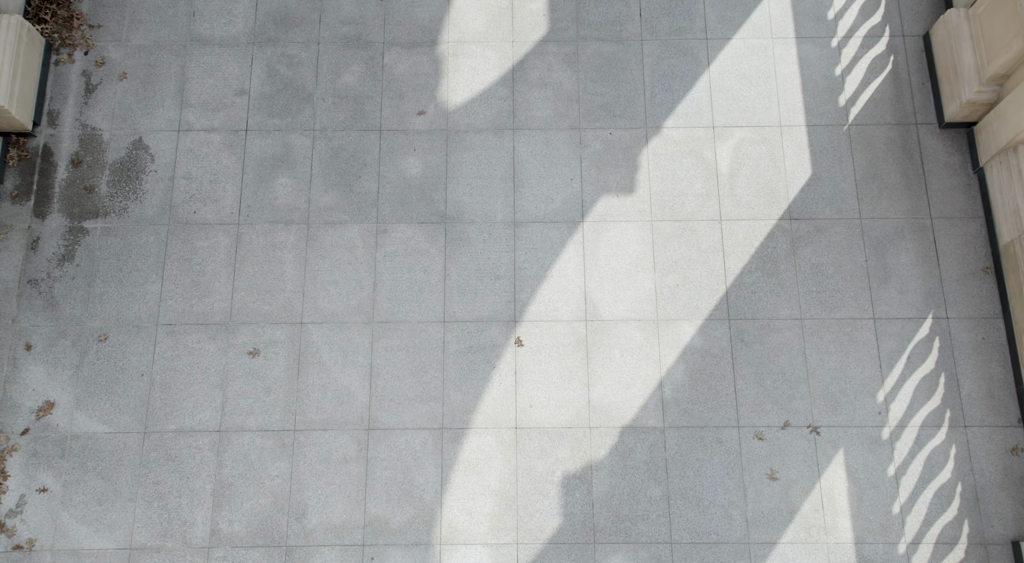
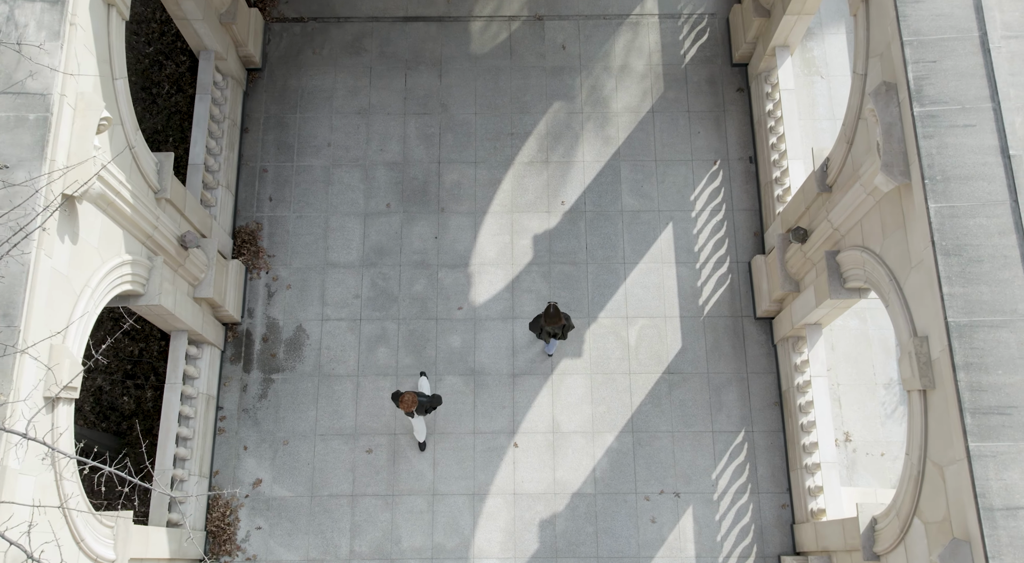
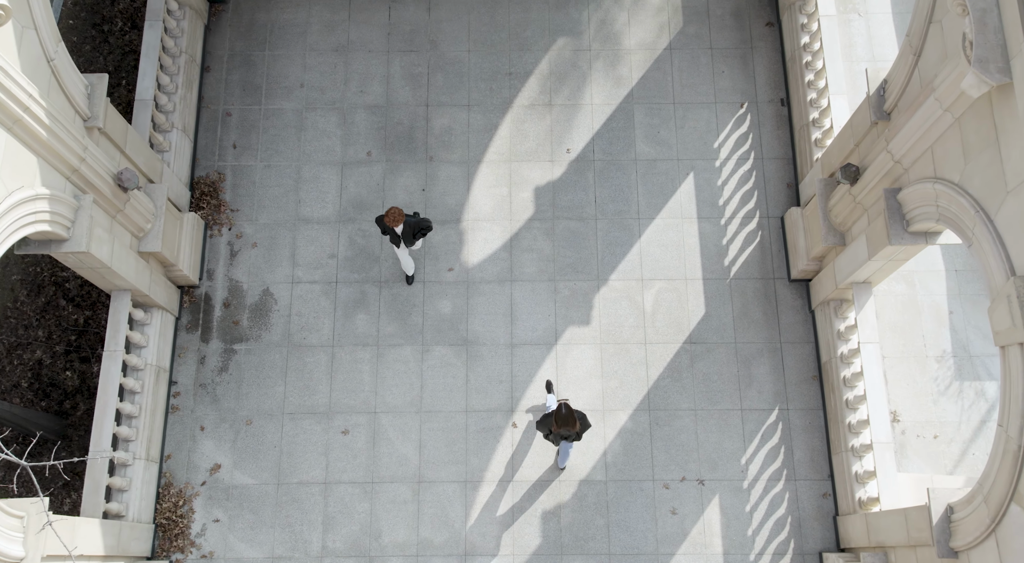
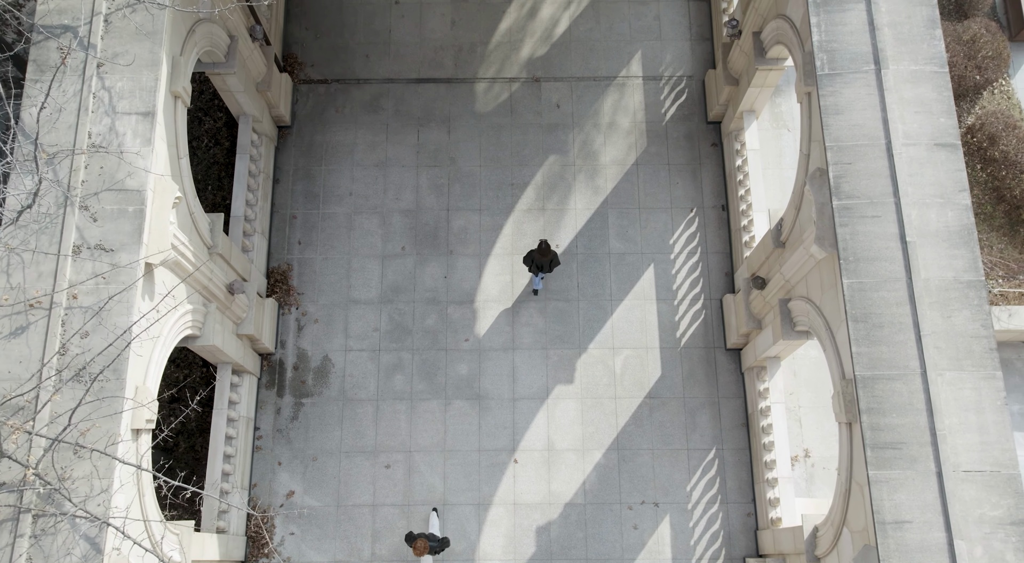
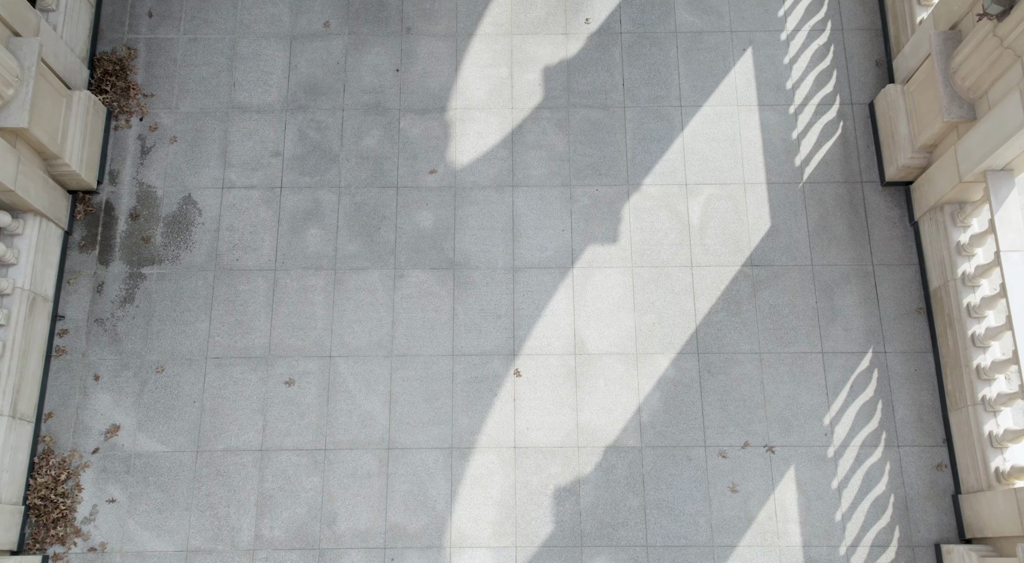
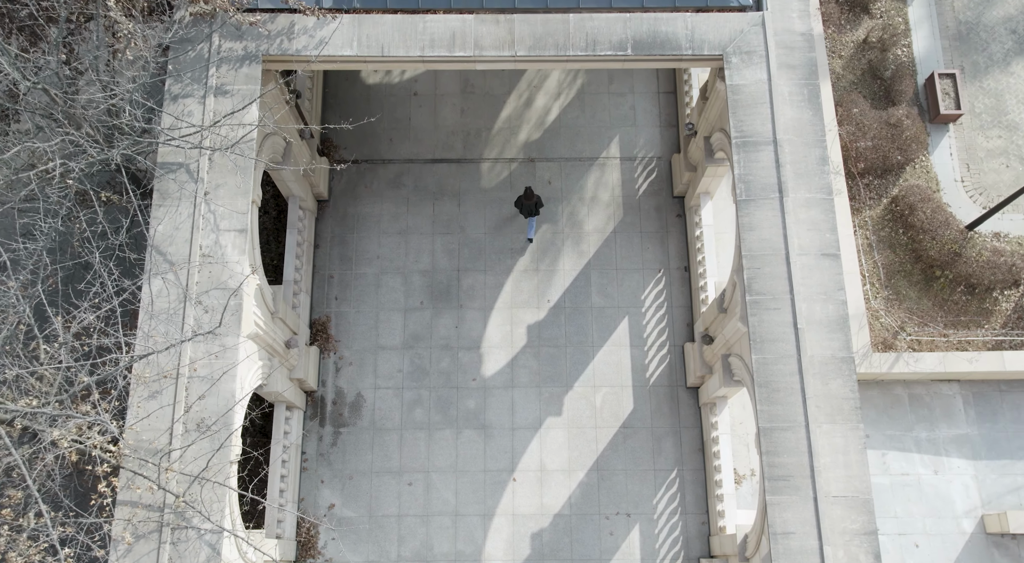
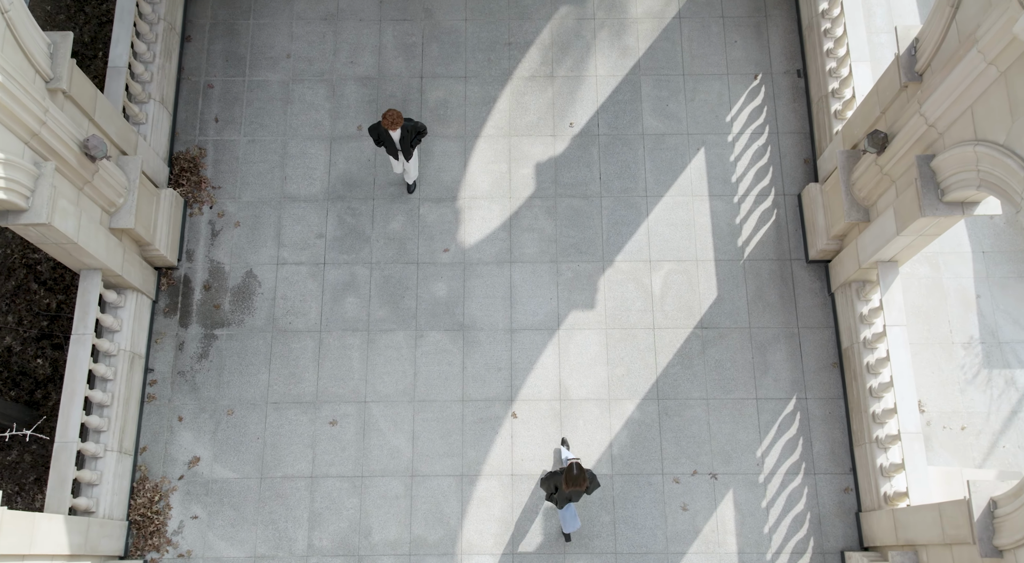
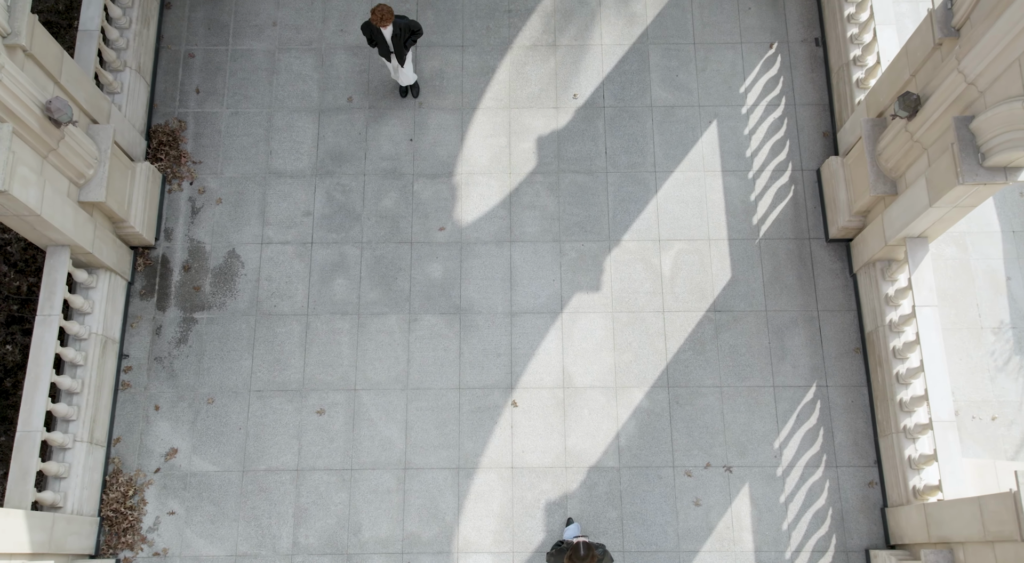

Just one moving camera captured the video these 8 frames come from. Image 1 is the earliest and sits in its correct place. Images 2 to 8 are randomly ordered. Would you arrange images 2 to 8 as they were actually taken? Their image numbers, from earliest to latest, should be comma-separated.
5, 8, 7, 3, 2, 4, 6
